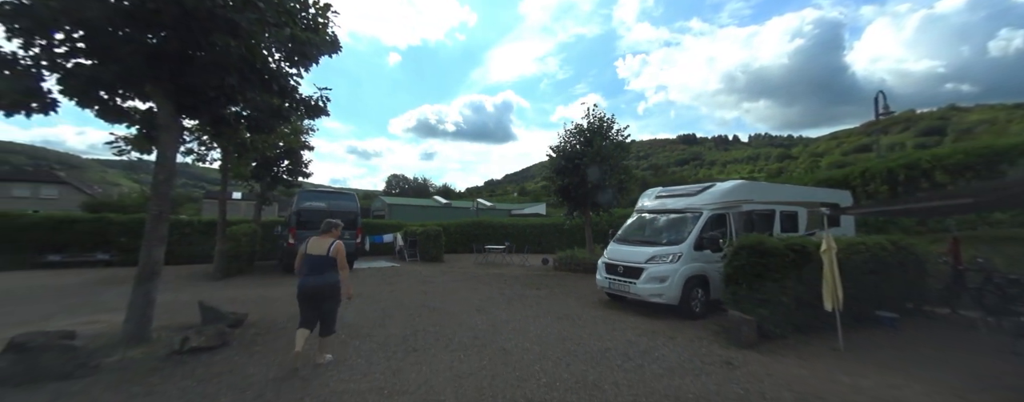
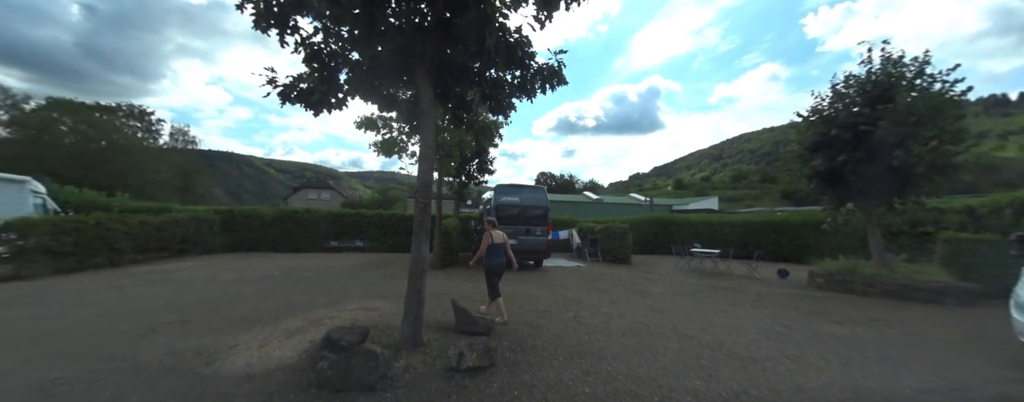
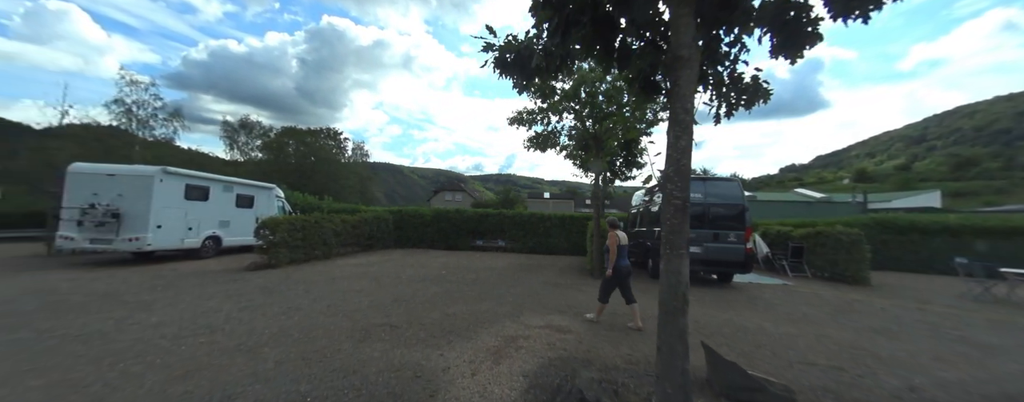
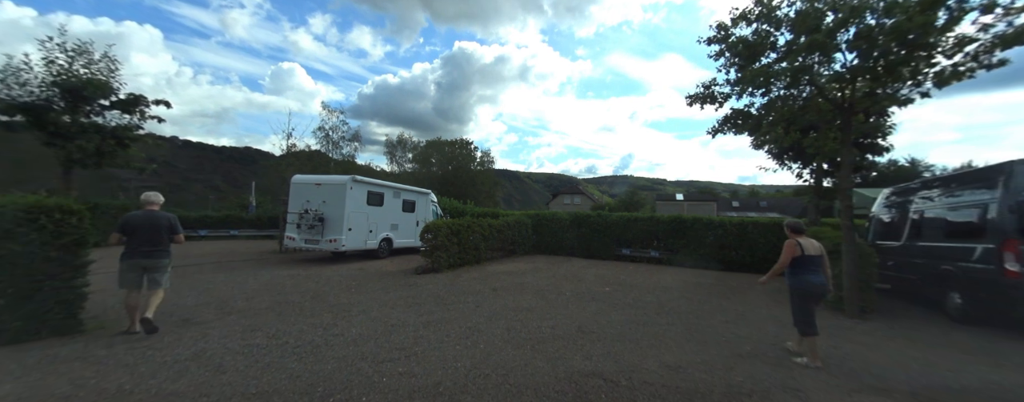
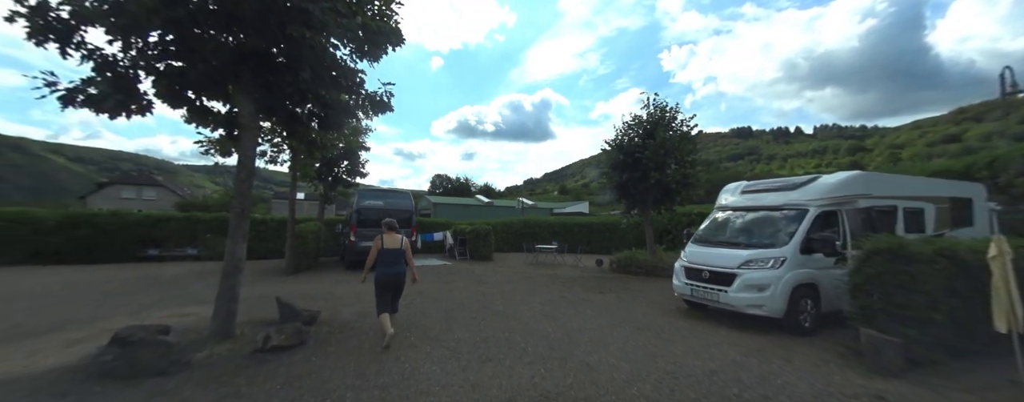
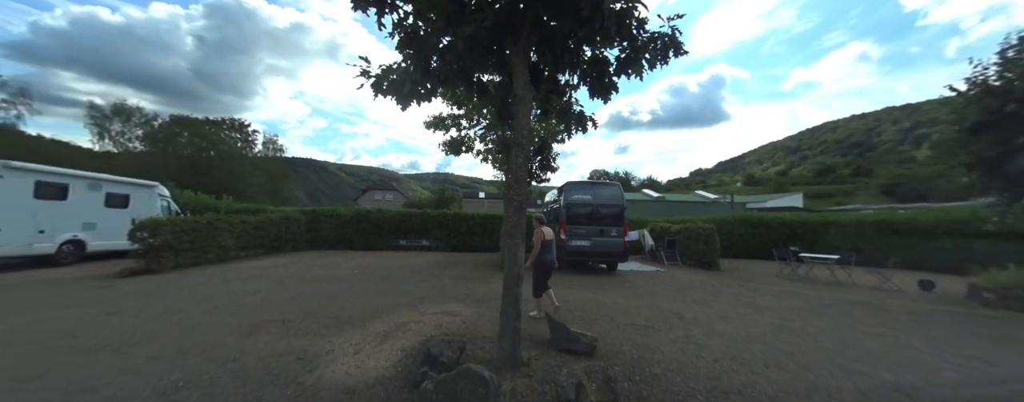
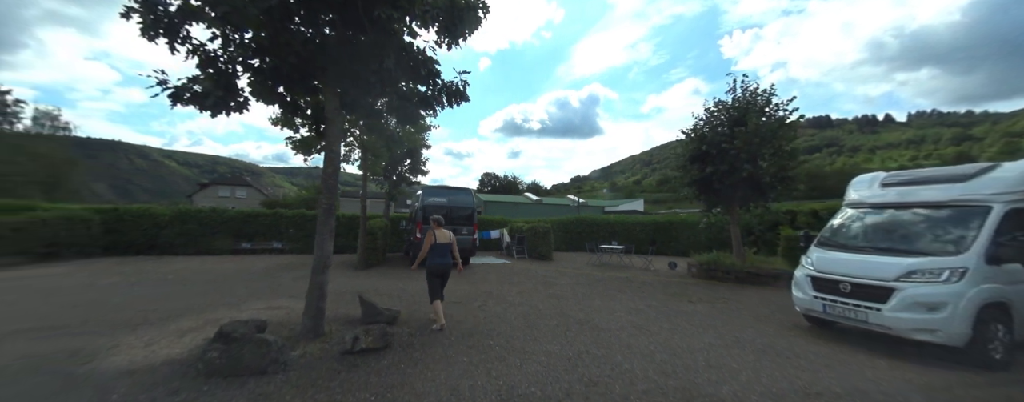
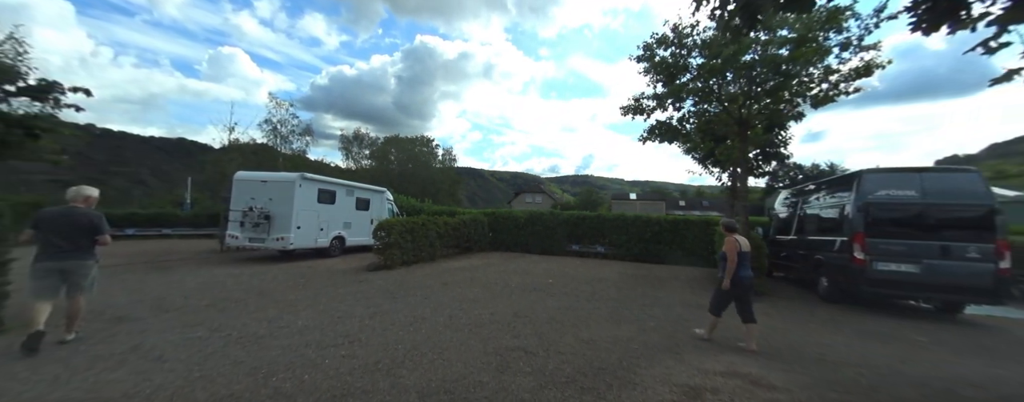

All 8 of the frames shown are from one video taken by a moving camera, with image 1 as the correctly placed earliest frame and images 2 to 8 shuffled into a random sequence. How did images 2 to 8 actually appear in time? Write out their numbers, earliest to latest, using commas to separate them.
5, 7, 2, 6, 3, 8, 4
